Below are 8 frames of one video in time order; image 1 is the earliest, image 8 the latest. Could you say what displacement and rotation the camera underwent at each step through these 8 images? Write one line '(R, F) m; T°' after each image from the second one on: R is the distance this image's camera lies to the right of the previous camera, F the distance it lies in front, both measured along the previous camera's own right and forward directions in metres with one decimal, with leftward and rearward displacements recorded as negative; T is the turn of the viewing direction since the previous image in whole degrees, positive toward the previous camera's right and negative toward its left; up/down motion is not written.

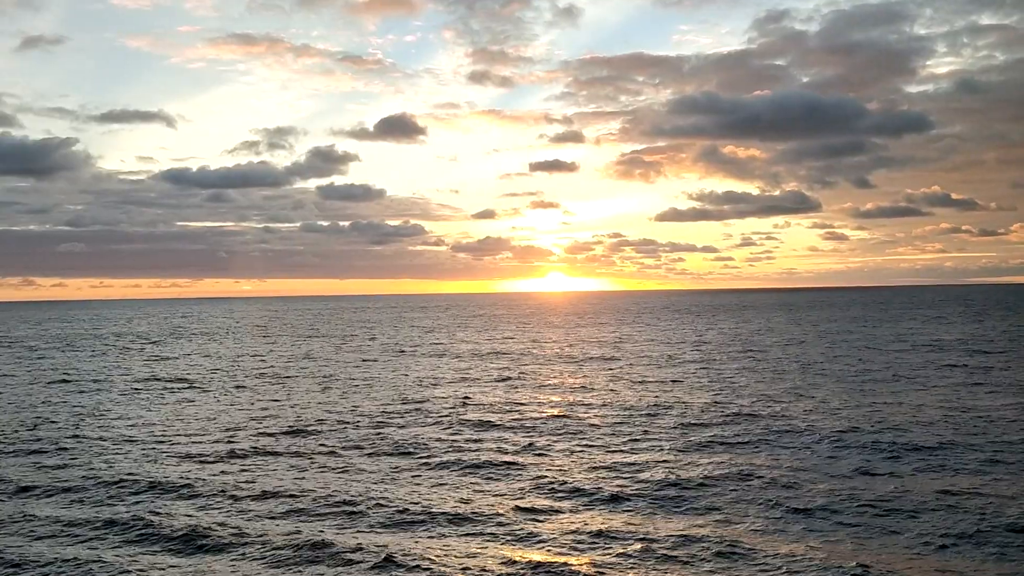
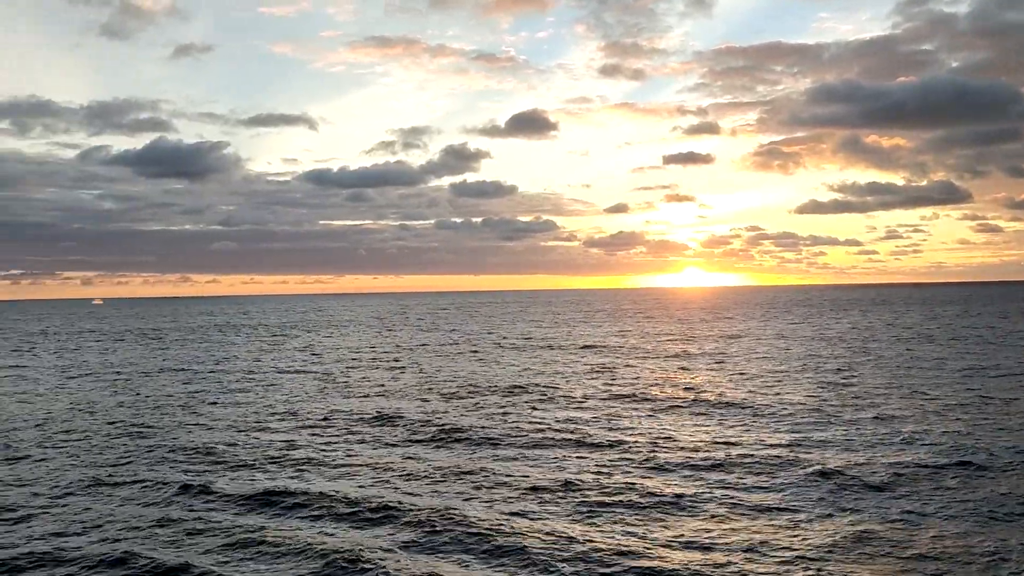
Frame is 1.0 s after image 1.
(+7.6, -2.6) m; -8°
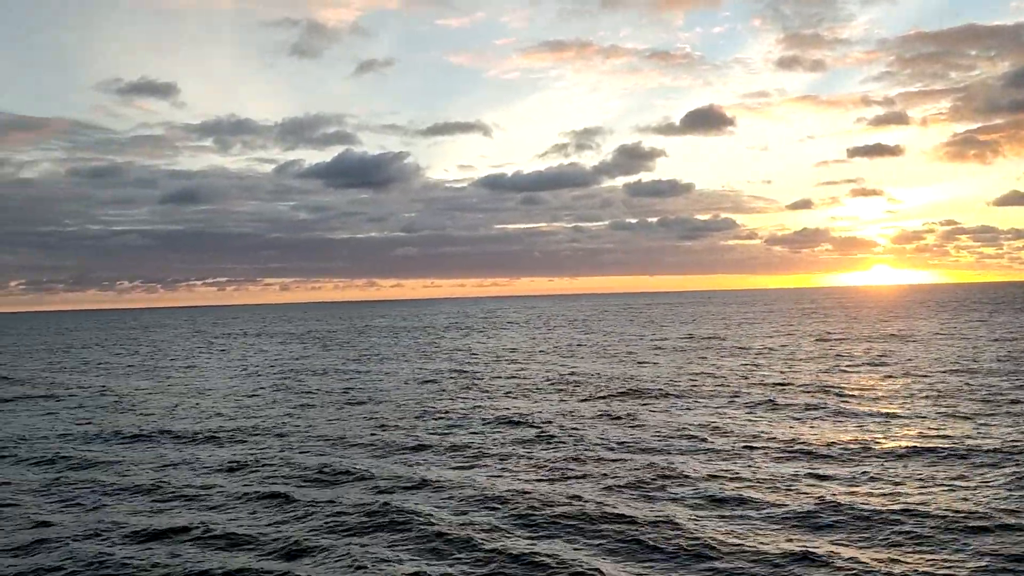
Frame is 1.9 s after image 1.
(+7.4, -7.6) m; -10°
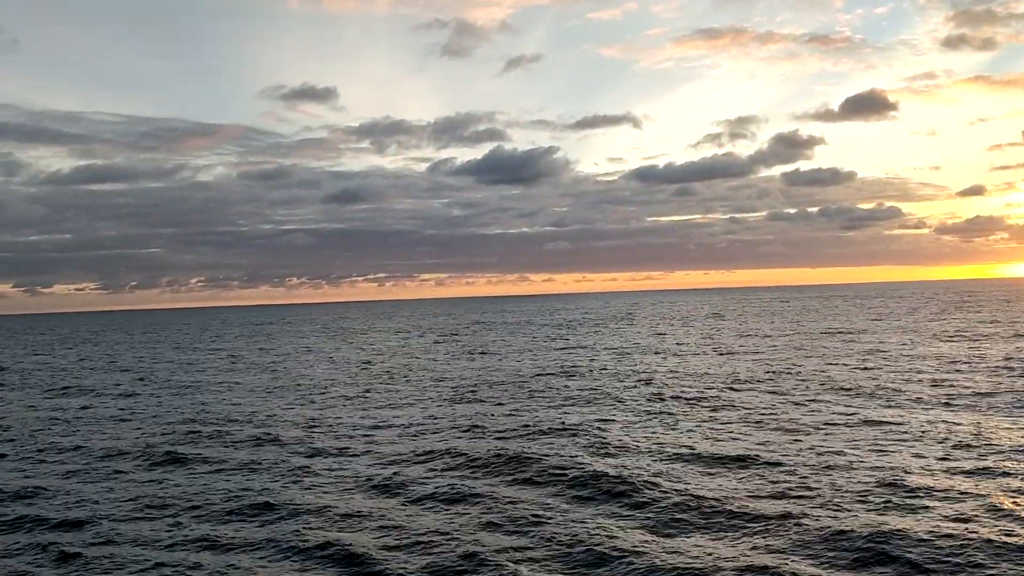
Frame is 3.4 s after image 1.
(+5.6, -12.3) m; -9°
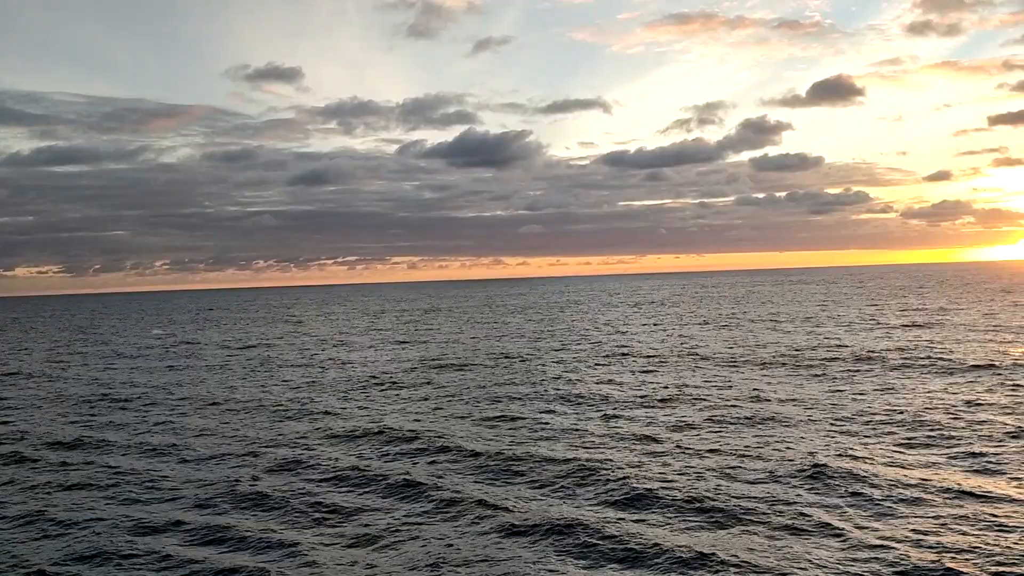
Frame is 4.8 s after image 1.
(+2.1, +0.3) m; +2°
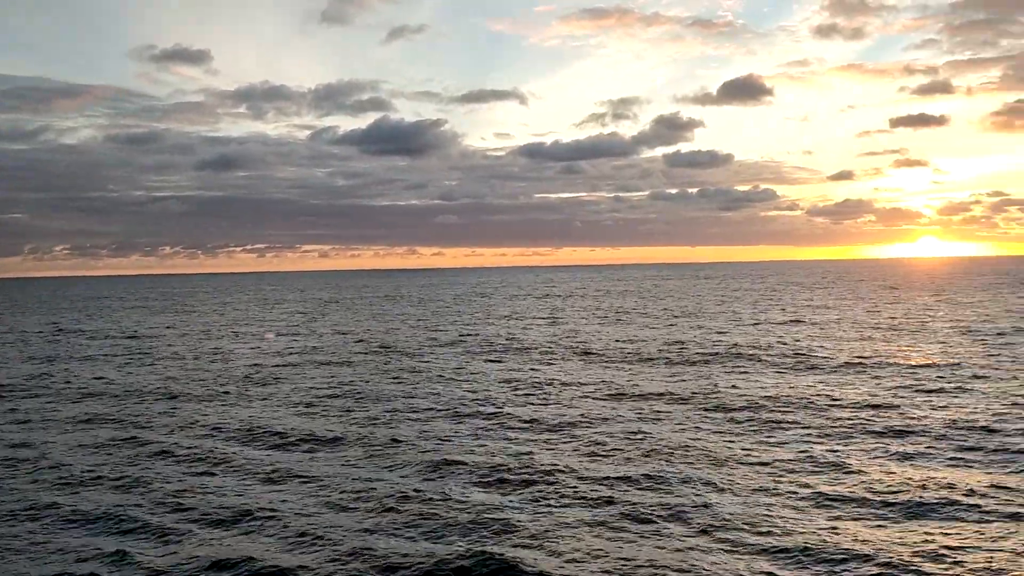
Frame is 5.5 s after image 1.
(+0.9, +0.1) m; +5°
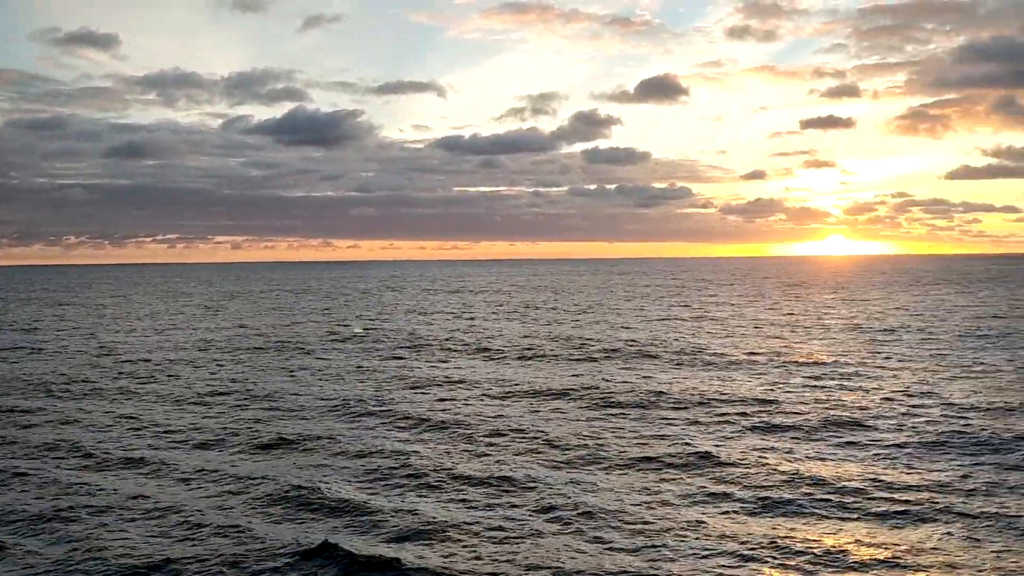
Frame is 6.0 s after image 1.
(+0.5, +0.1) m; +5°
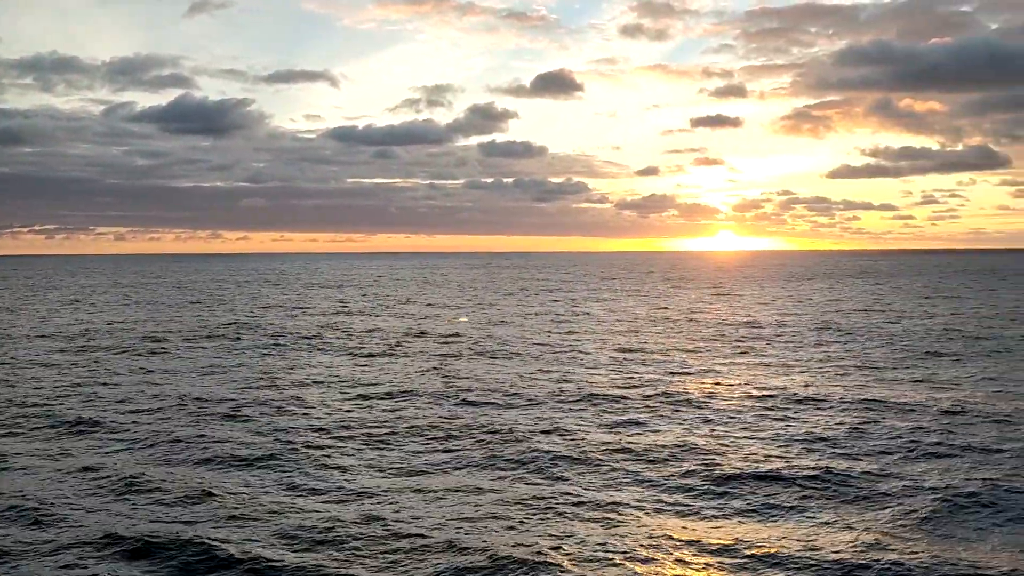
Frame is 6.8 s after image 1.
(+0.8, -0.1) m; +6°
